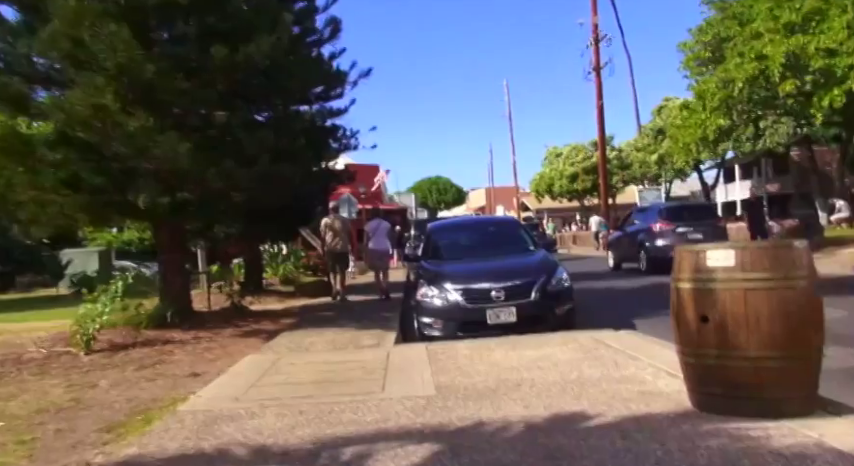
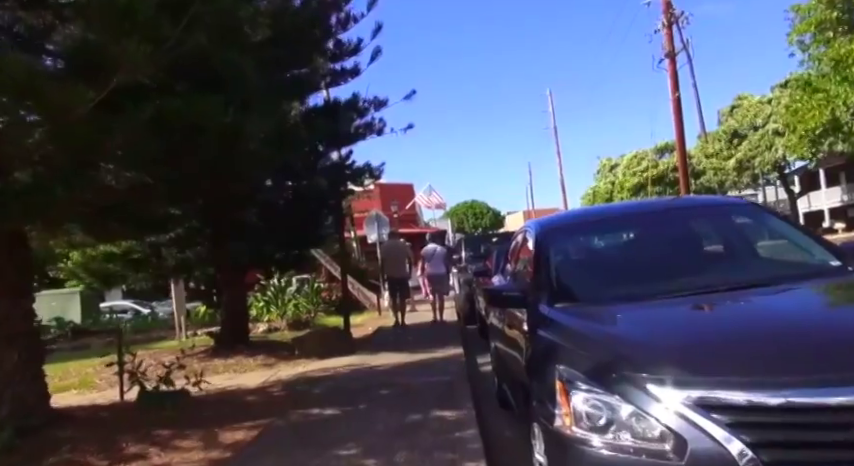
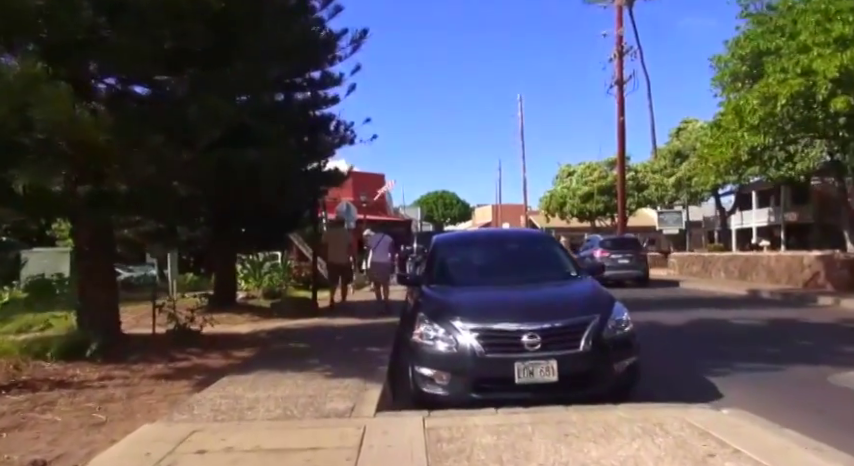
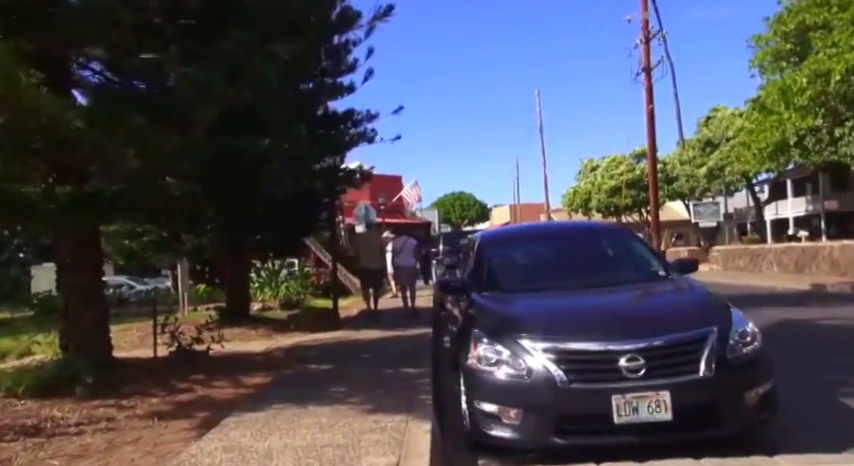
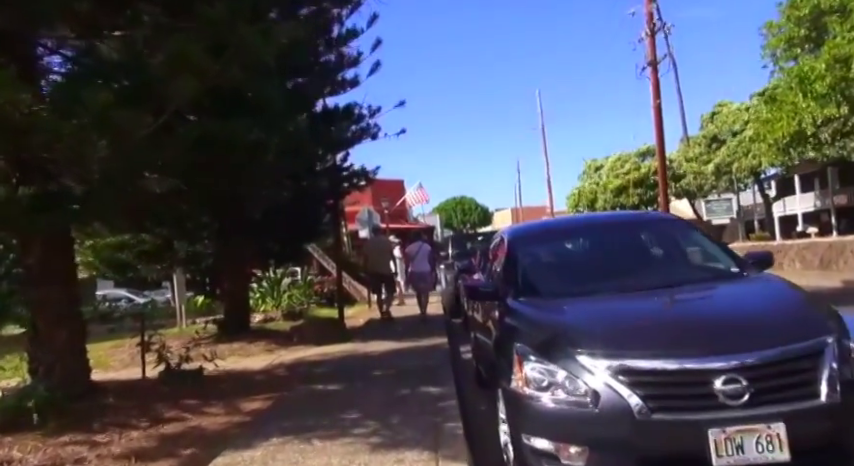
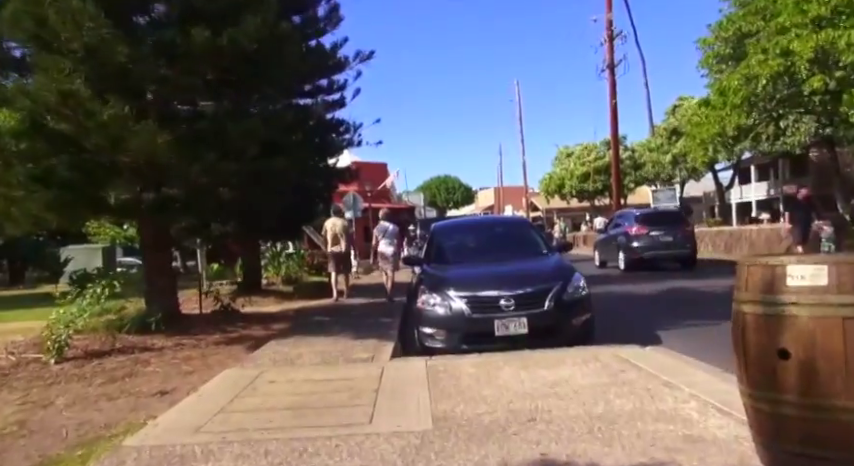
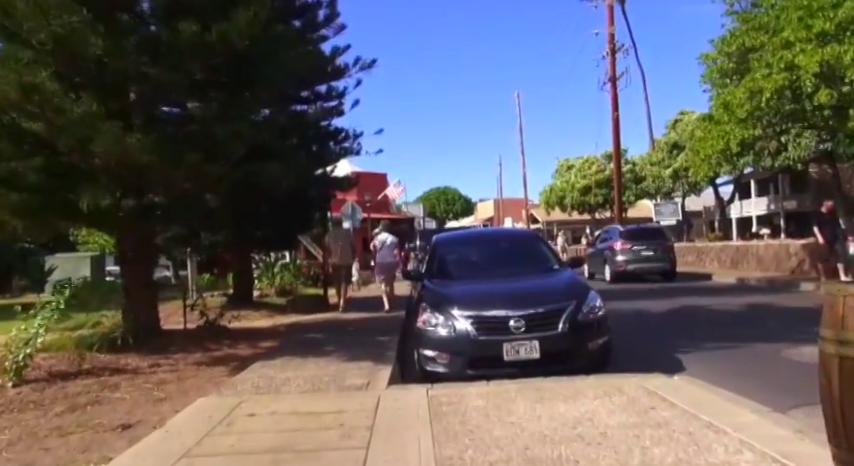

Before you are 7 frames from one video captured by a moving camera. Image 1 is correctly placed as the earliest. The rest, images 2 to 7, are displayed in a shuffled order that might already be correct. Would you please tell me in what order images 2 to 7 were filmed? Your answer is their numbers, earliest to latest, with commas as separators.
6, 7, 3, 4, 5, 2
